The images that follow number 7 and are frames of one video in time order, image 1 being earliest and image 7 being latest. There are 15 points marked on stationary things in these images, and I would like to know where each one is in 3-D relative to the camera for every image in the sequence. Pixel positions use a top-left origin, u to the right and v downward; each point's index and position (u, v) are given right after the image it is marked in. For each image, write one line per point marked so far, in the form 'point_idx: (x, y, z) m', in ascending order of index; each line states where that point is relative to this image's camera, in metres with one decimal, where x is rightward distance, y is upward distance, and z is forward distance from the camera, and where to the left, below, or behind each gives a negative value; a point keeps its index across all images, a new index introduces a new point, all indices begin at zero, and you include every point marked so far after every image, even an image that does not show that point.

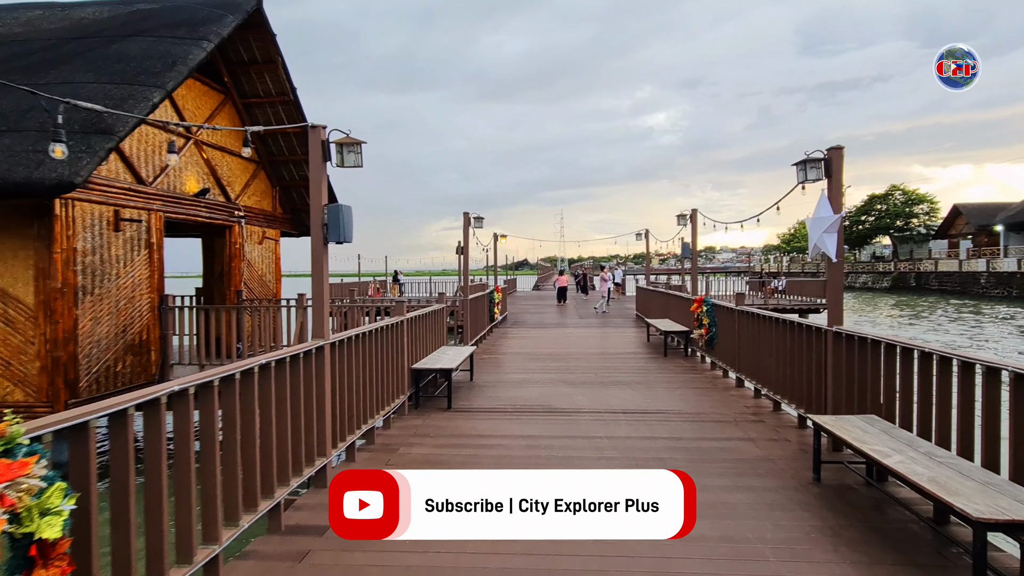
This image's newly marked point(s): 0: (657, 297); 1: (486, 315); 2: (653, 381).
0: (+2.8, -0.2, +12.6) m
1: (-0.5, -0.5, +11.6) m
2: (+1.5, -1.0, +7.0) m
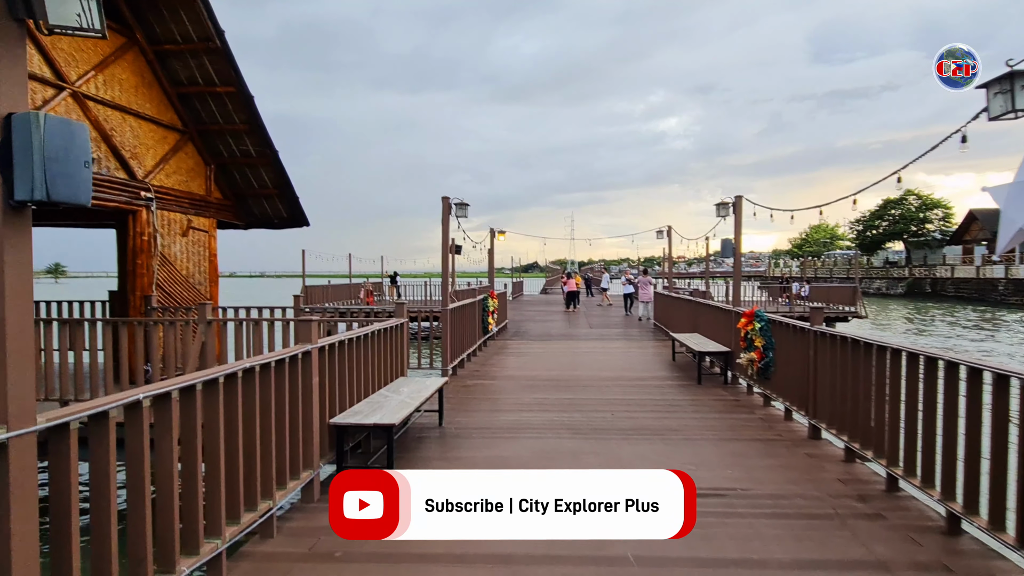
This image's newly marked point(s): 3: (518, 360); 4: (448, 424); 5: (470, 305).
0: (+2.8, -0.3, +10.6) m
1: (-0.6, -0.6, +9.6) m
2: (+1.4, -1.1, +5.0) m
3: (+0.1, -1.0, +8.8) m
4: (-0.5, -1.1, +5.1) m
5: (-0.6, -0.3, +9.2) m
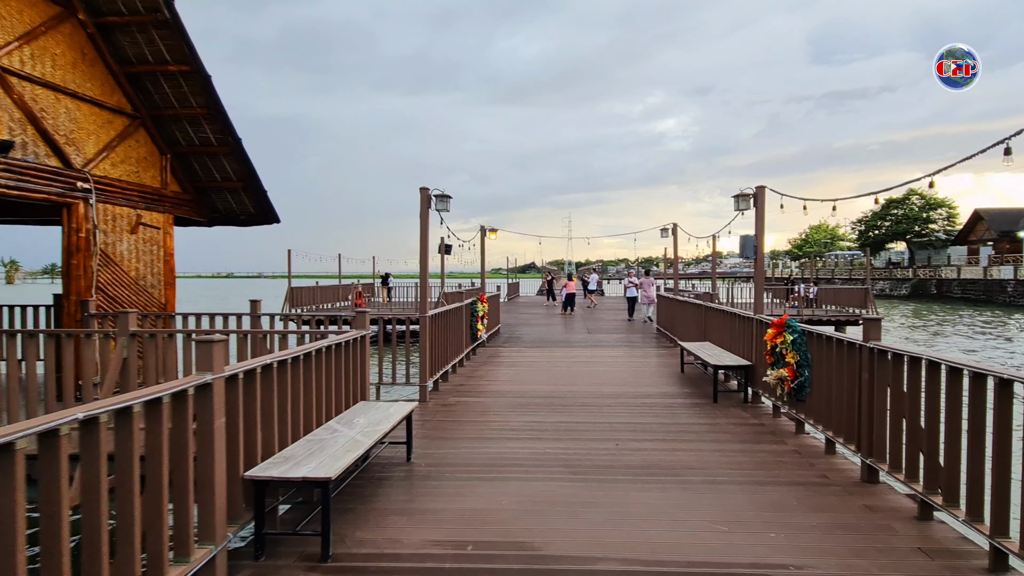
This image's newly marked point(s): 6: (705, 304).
0: (+2.7, -0.3, +9.8) m
1: (-0.7, -0.6, +8.7) m
2: (+1.3, -1.1, +4.1) m
3: (0.0, -1.0, +8.0) m
4: (-0.6, -1.1, +4.3) m
5: (-0.7, -0.3, +8.3) m
6: (+2.6, -0.2, +8.5) m
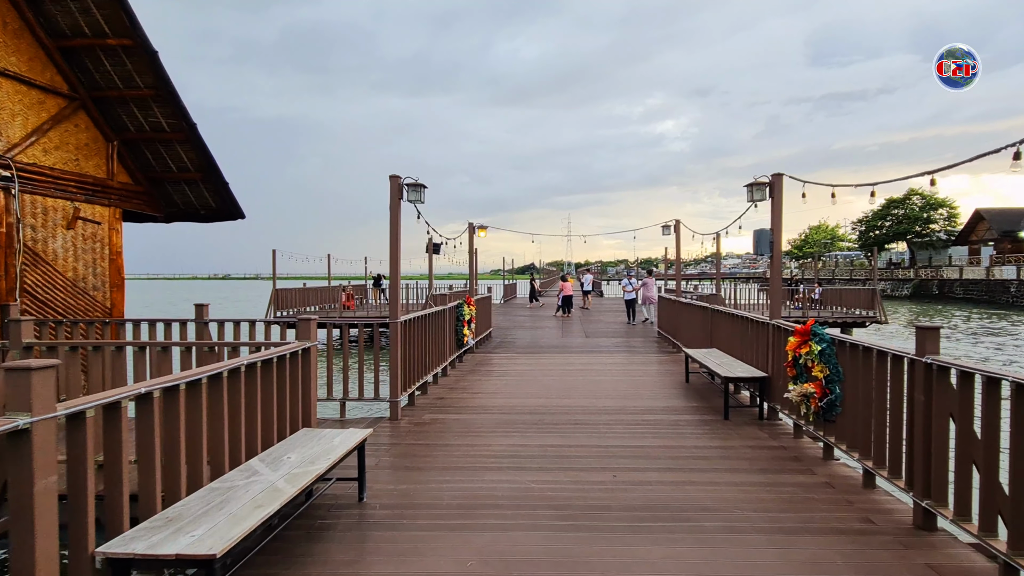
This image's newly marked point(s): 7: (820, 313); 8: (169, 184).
0: (+2.5, -0.4, +9.0) m
1: (-0.8, -0.6, +8.0) m
2: (+1.2, -1.1, +3.4) m
3: (-0.2, -1.1, +7.2) m
4: (-0.8, -1.1, +3.5) m
5: (-0.9, -0.3, +7.6) m
6: (+2.4, -0.2, +7.8) m
7: (+9.3, -0.8, +19.5) m
8: (-4.0, +1.2, +7.6) m
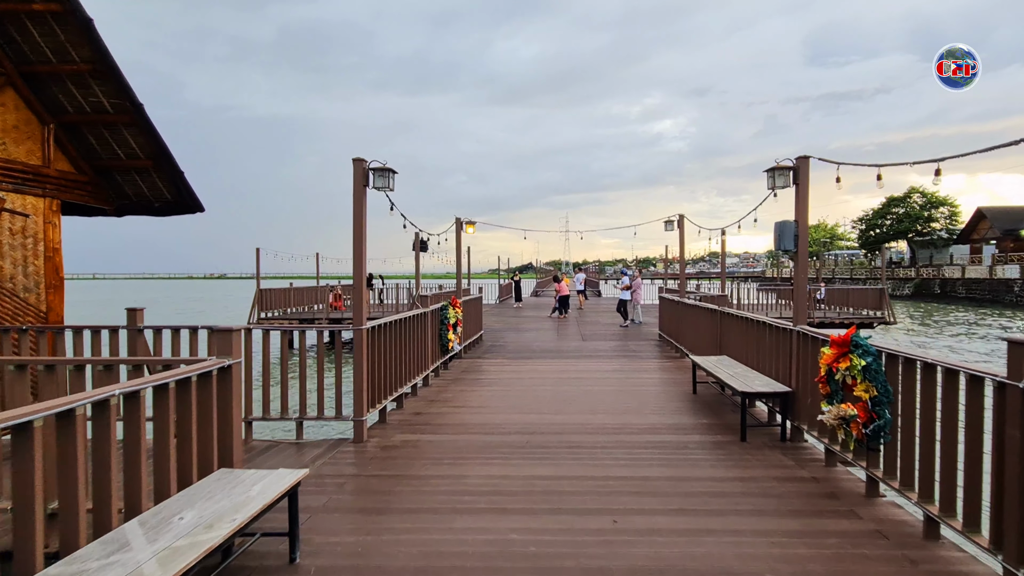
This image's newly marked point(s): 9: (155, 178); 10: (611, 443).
0: (+2.4, -0.4, +8.3) m
1: (-1.0, -0.6, +7.2) m
2: (+1.0, -1.1, +2.7) m
3: (-0.3, -1.1, +6.5) m
4: (-0.9, -1.2, +2.8) m
5: (-1.0, -0.3, +6.9) m
6: (+2.3, -0.2, +7.1) m
7: (+9.1, -0.7, +18.8) m
8: (-4.1, +1.2, +6.8) m
9: (-3.8, +1.1, +6.9) m
10: (+0.7, -1.1, +4.6) m
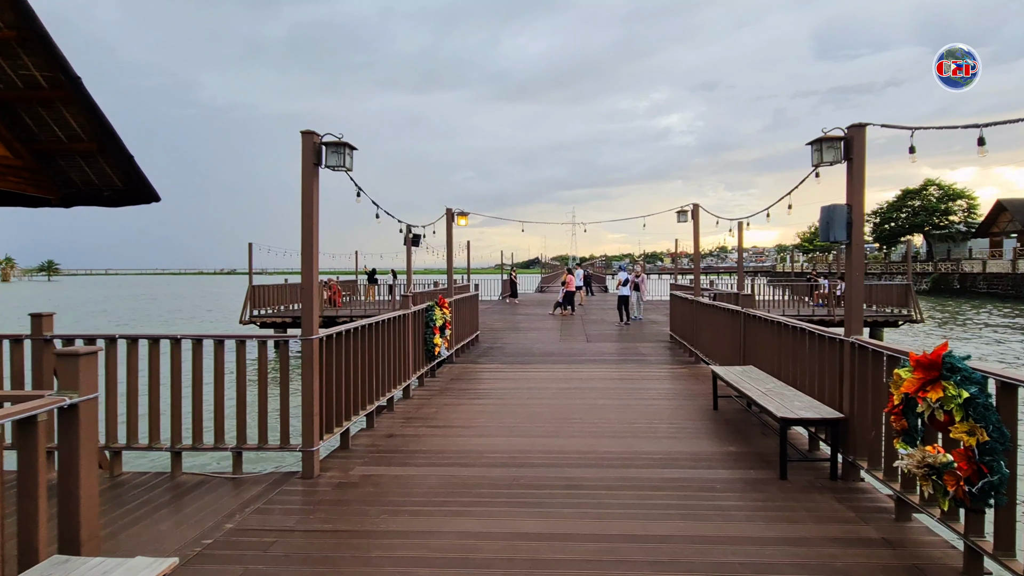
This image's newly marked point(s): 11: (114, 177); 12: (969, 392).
0: (+2.3, -0.3, +7.4) m
1: (-1.0, -0.6, +6.4) m
2: (+0.9, -1.2, +1.8) m
3: (-0.4, -1.1, +5.6) m
4: (-1.0, -1.2, +1.9) m
5: (-1.1, -0.3, +6.0) m
6: (+2.2, -0.2, +6.2) m
7: (+9.2, -0.6, +17.8) m
8: (-4.2, +1.2, +6.0) m
9: (-3.8, +1.2, +6.1) m
10: (+0.6, -1.1, +3.7) m
11: (-3.8, +1.1, +6.2) m
12: (+1.7, -0.4, +2.4) m
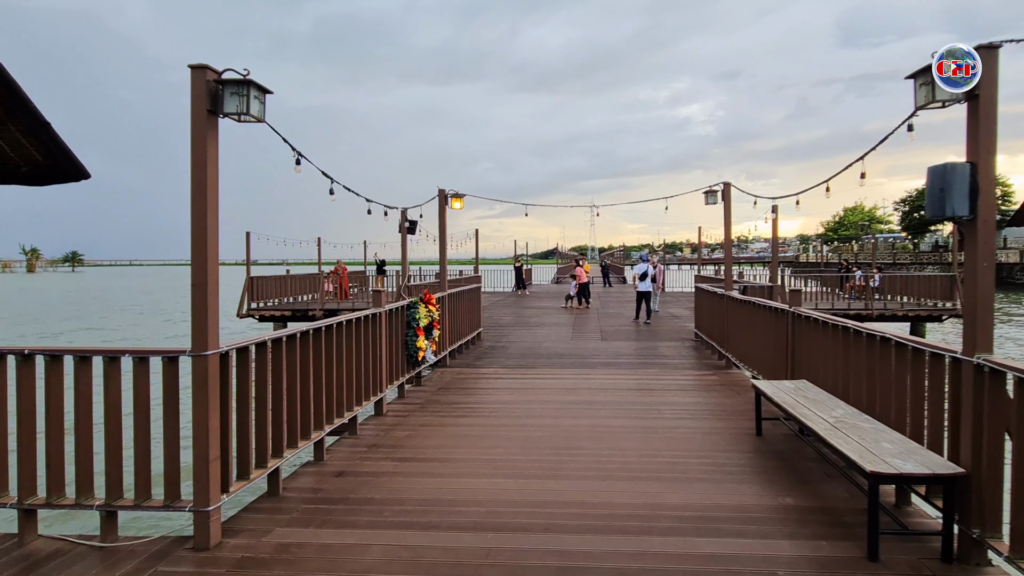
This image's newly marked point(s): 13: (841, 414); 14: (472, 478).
0: (+2.3, -0.3, +6.2) m
1: (-1.0, -0.6, +5.3) m
2: (+0.8, -1.2, +0.7) m
3: (-0.4, -1.0, +4.6) m
4: (-1.1, -1.2, +0.9) m
5: (-1.1, -0.3, +5.0) m
6: (+2.2, -0.2, +5.0) m
7: (+9.5, -0.4, +16.5) m
8: (-4.3, +1.3, +5.0) m
9: (-3.9, +1.2, +5.0) m
10: (+0.5, -1.1, +2.6) m
11: (-3.9, +1.1, +5.2) m
12: (+1.6, -0.4, +1.3) m
13: (+1.8, -0.7, +3.5) m
14: (-0.2, -1.0, +3.6) m
